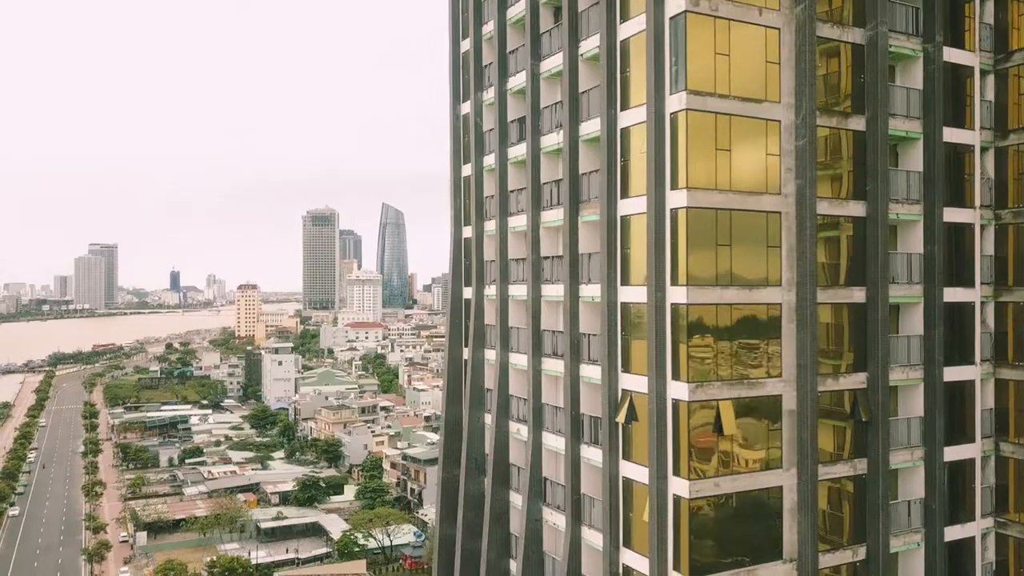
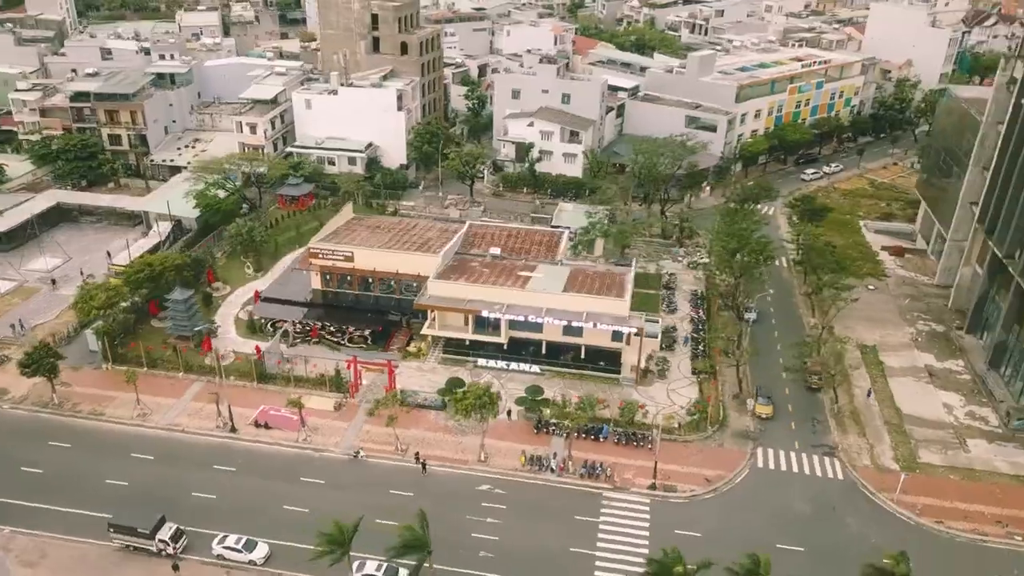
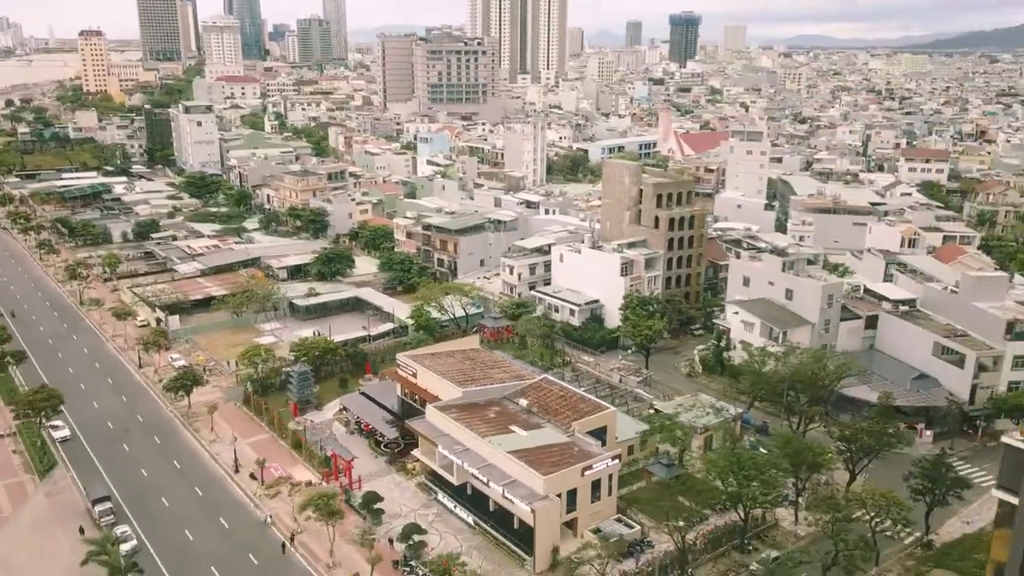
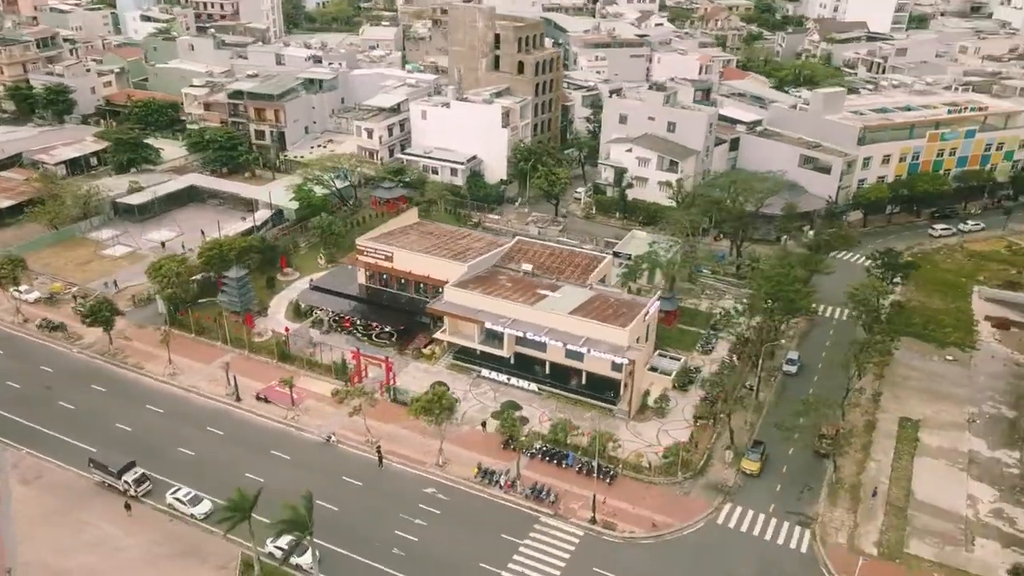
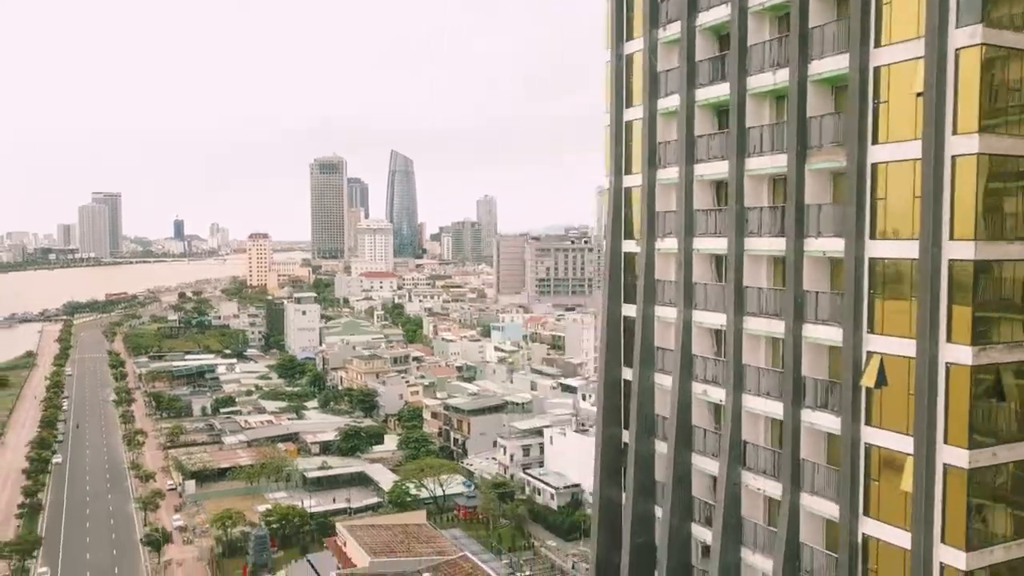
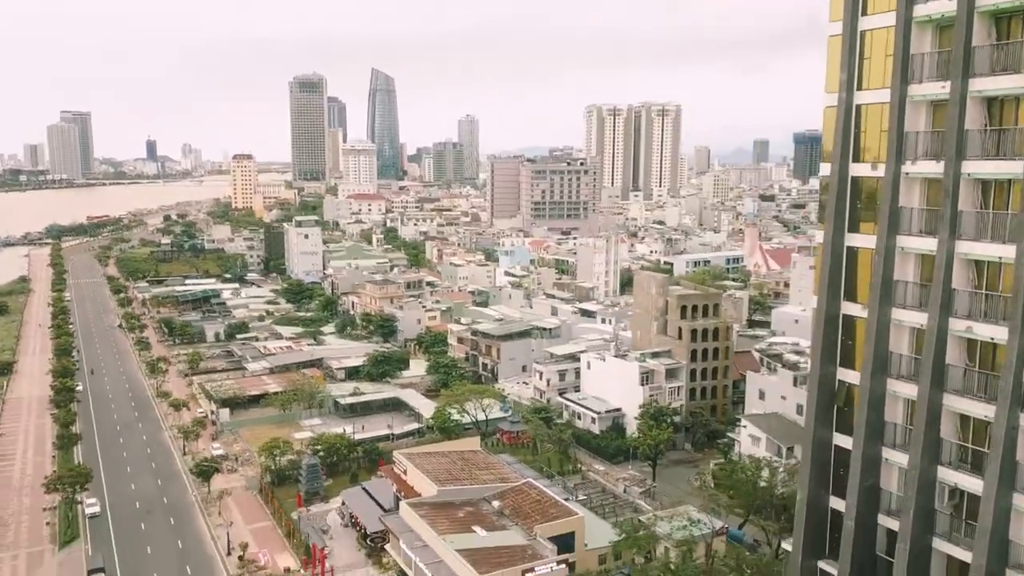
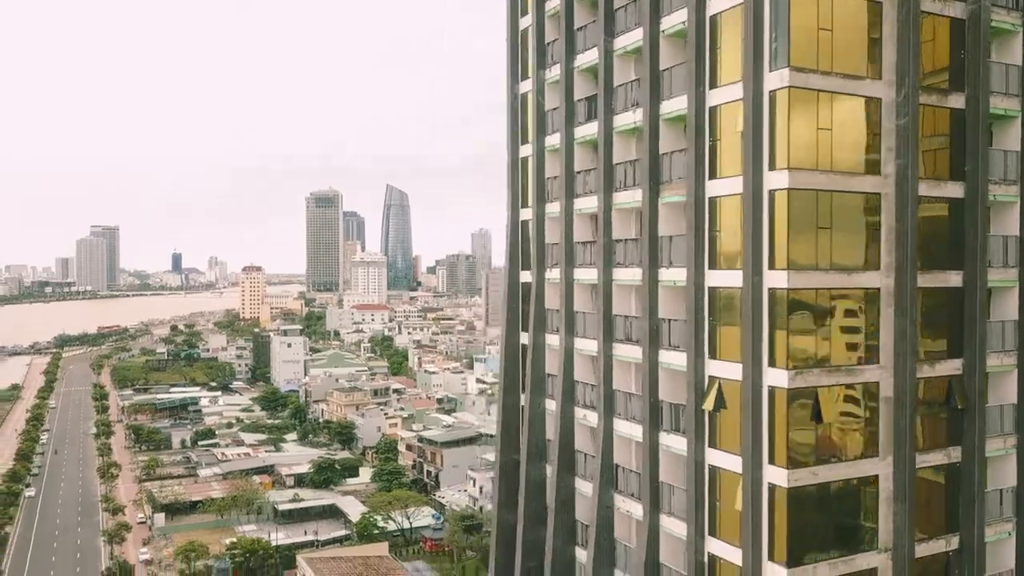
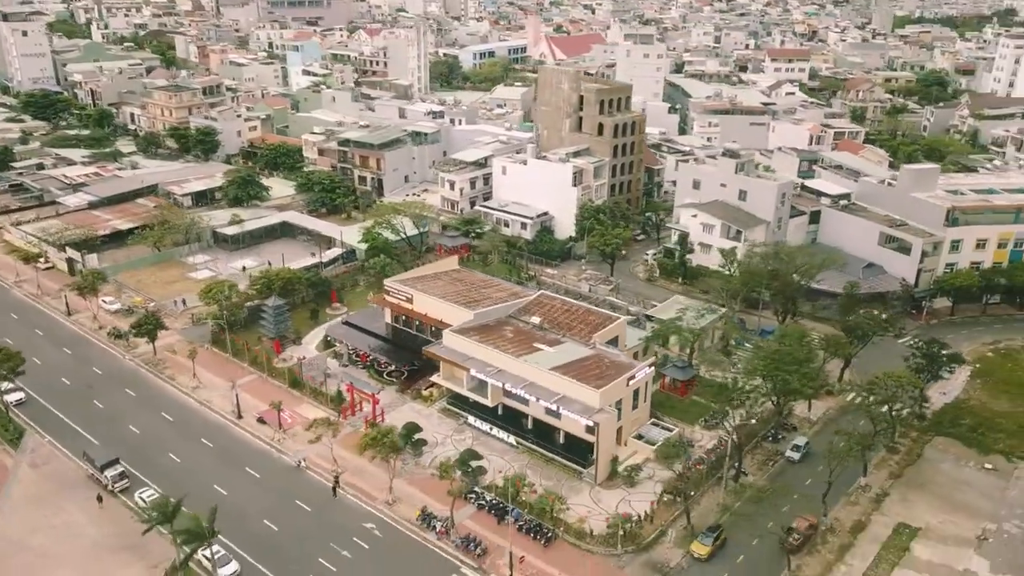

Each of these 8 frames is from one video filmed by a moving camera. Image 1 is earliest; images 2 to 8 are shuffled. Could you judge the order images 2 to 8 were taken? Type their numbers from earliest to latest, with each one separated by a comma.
7, 5, 6, 3, 8, 4, 2
